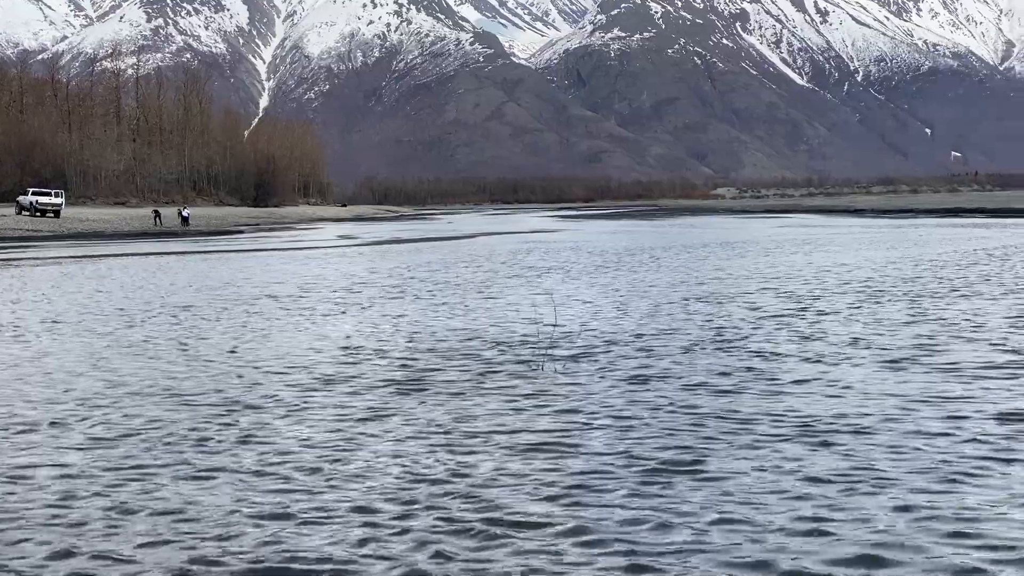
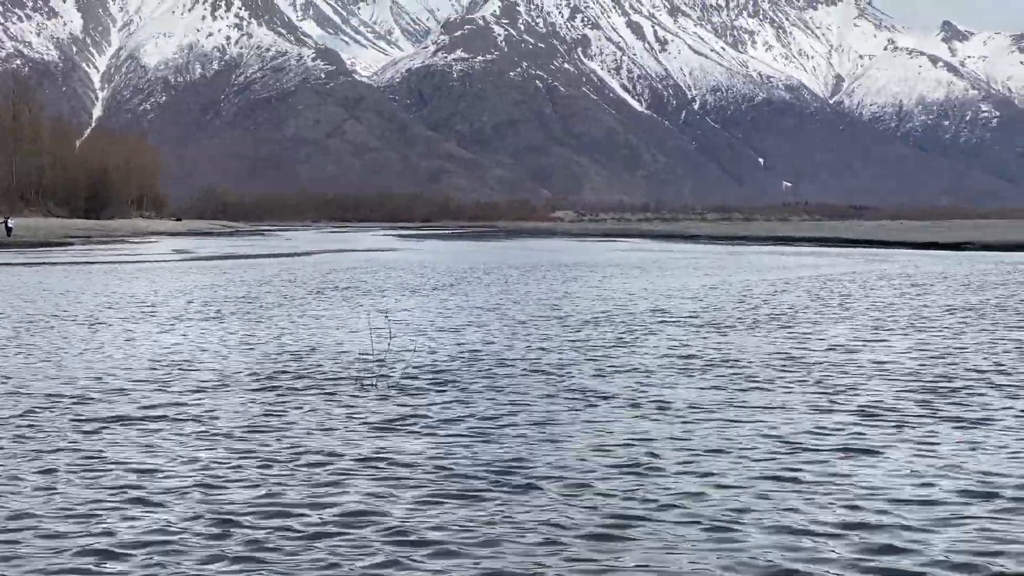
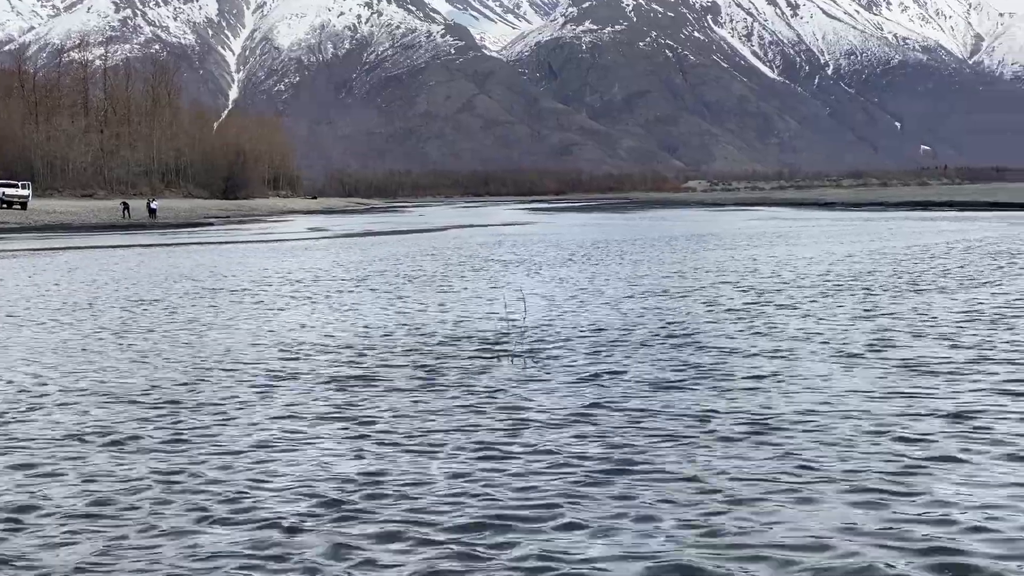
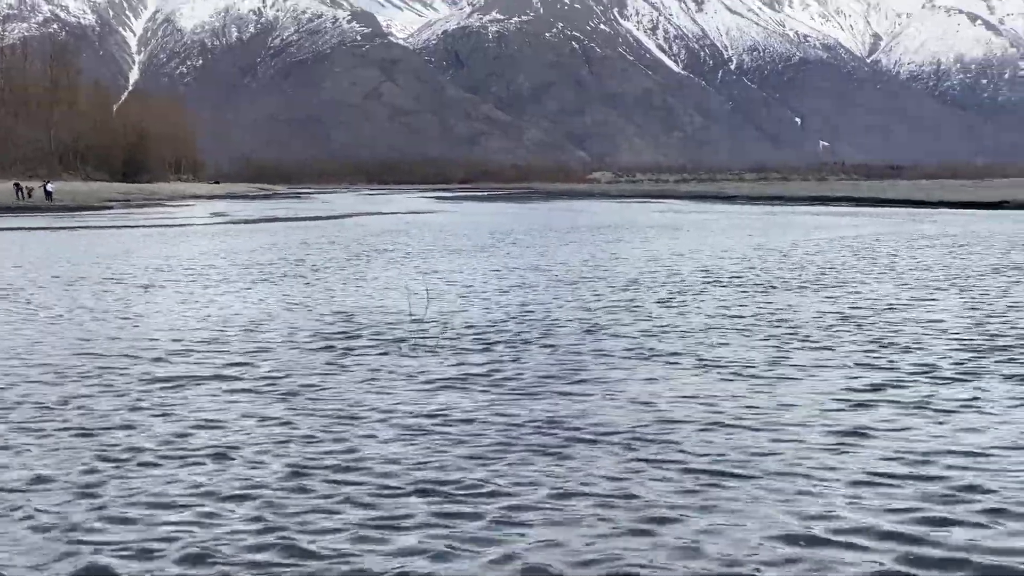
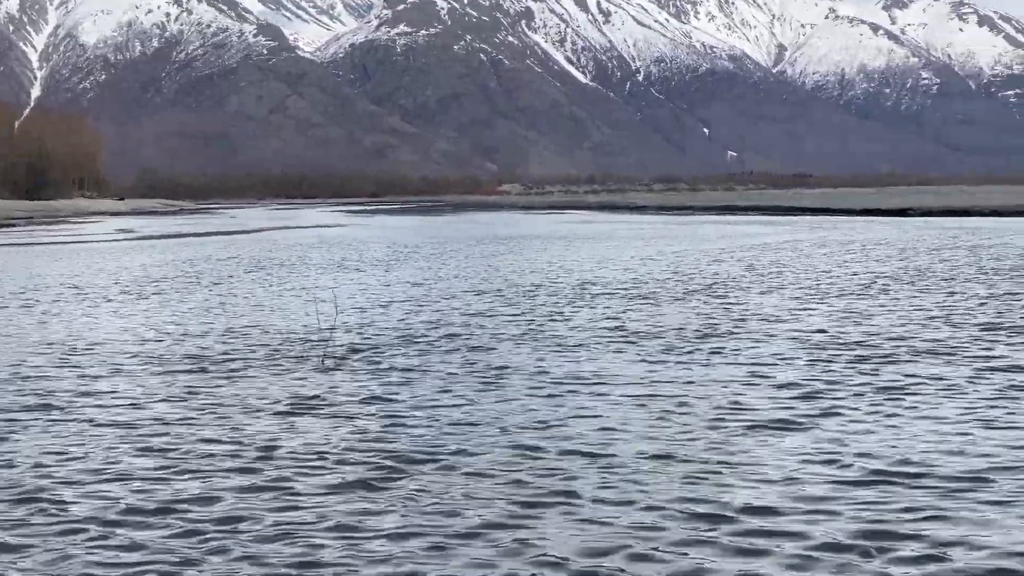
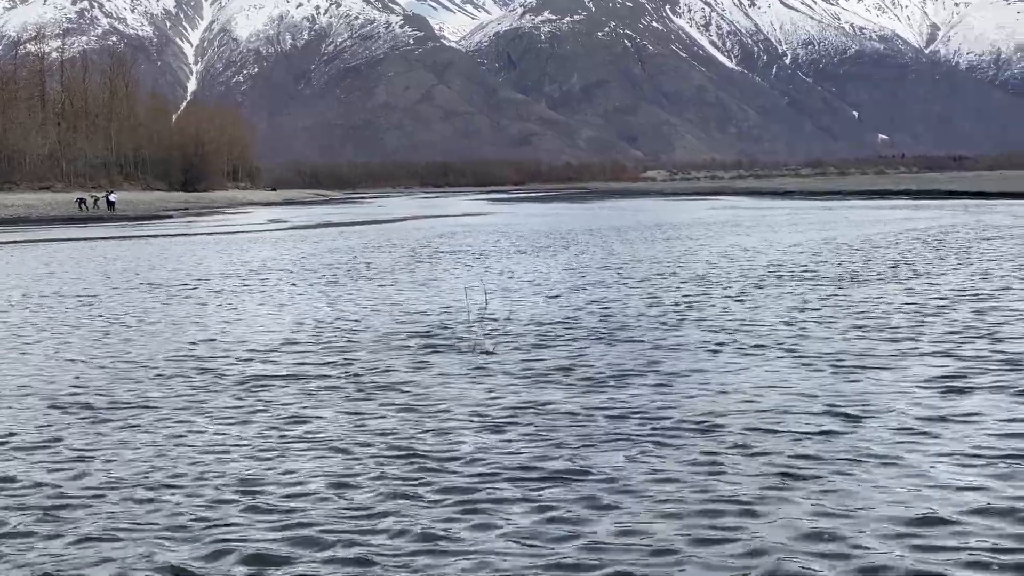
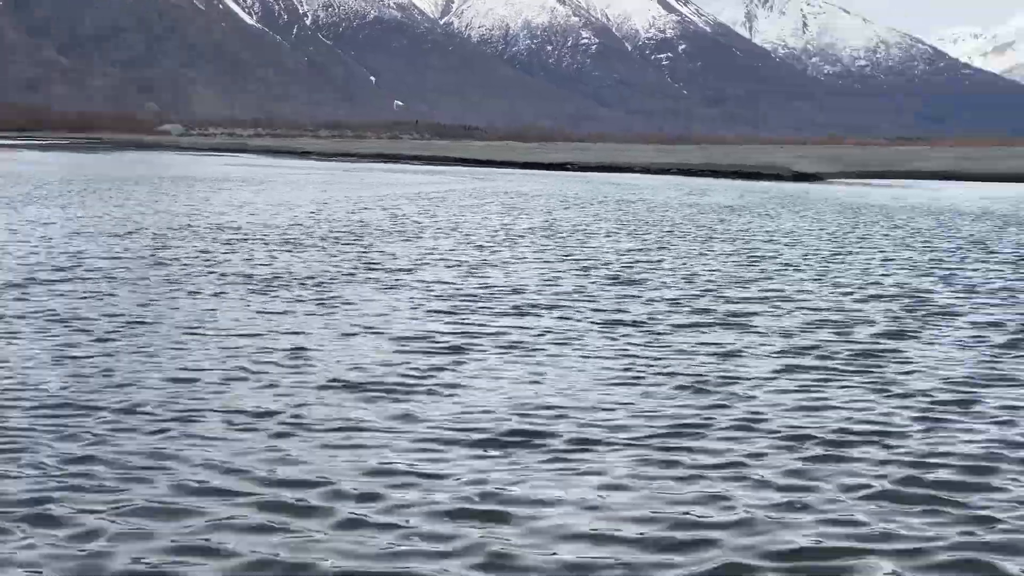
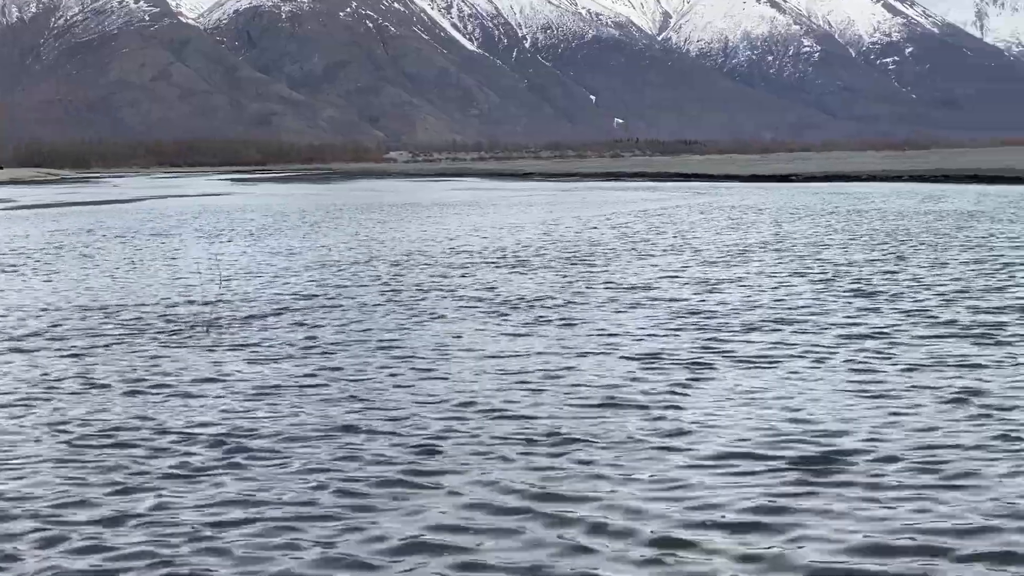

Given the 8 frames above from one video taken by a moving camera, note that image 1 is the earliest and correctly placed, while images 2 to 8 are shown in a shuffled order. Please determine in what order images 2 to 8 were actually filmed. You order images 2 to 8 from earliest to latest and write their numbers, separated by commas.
3, 6, 4, 2, 5, 8, 7
